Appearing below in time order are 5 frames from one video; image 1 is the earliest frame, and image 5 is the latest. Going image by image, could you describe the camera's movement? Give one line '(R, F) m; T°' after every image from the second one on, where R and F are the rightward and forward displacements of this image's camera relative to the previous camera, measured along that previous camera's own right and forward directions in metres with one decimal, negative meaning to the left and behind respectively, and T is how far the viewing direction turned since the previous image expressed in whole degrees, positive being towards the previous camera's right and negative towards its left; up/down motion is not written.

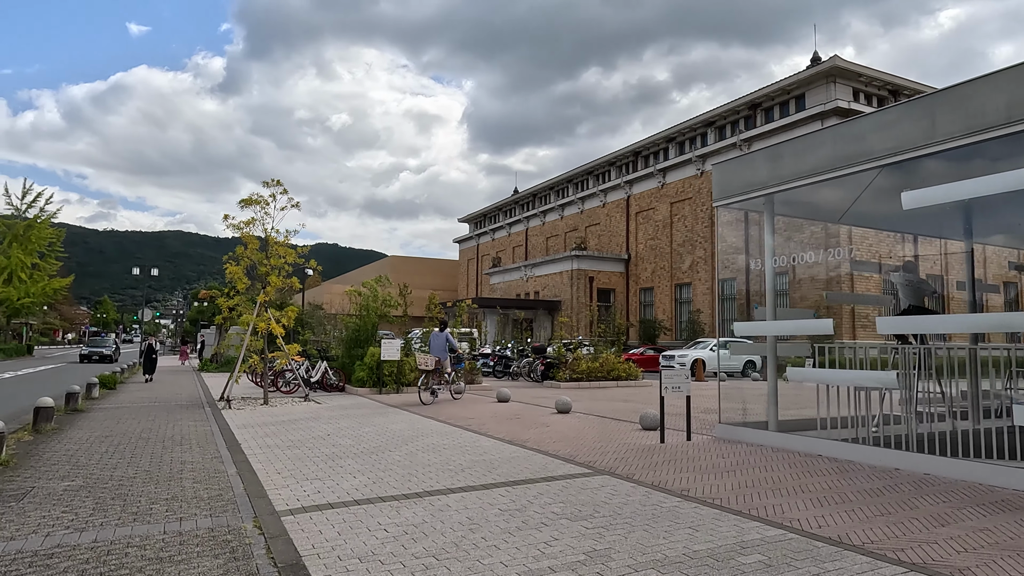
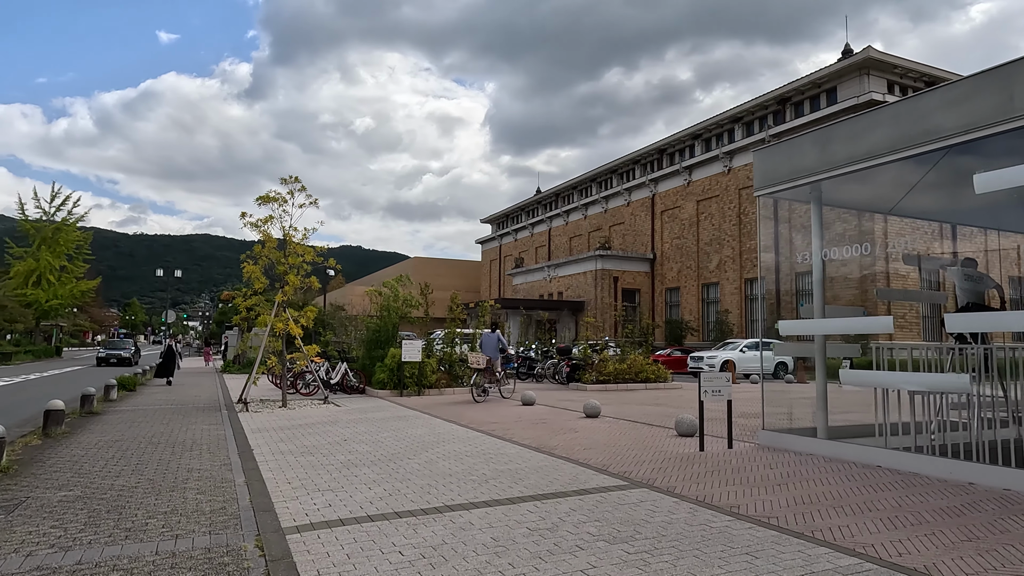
(-0.1, +0.6) m; -2°
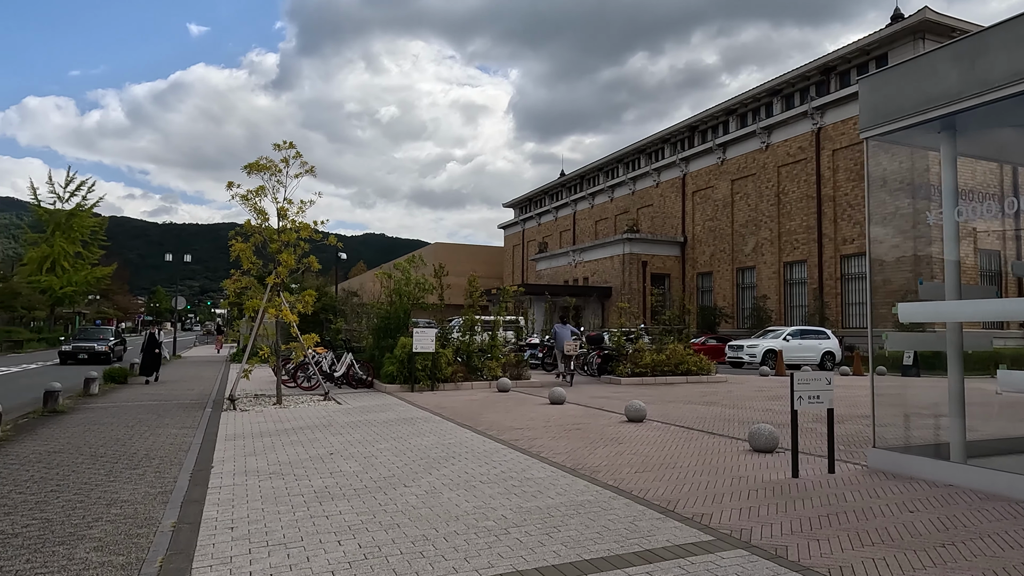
(-0.1, +2.2) m; -2°
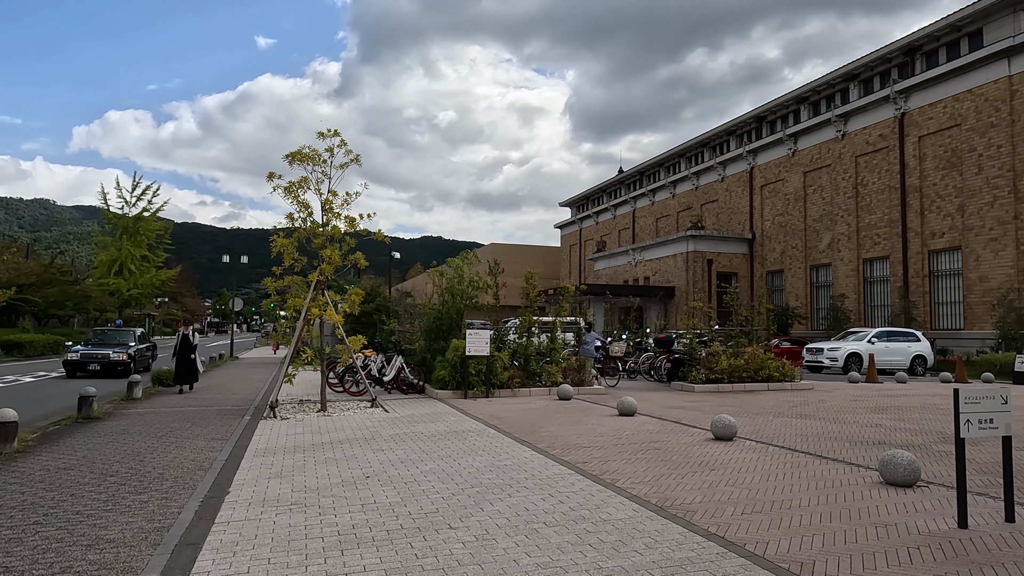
(-0.1, +1.4) m; -5°
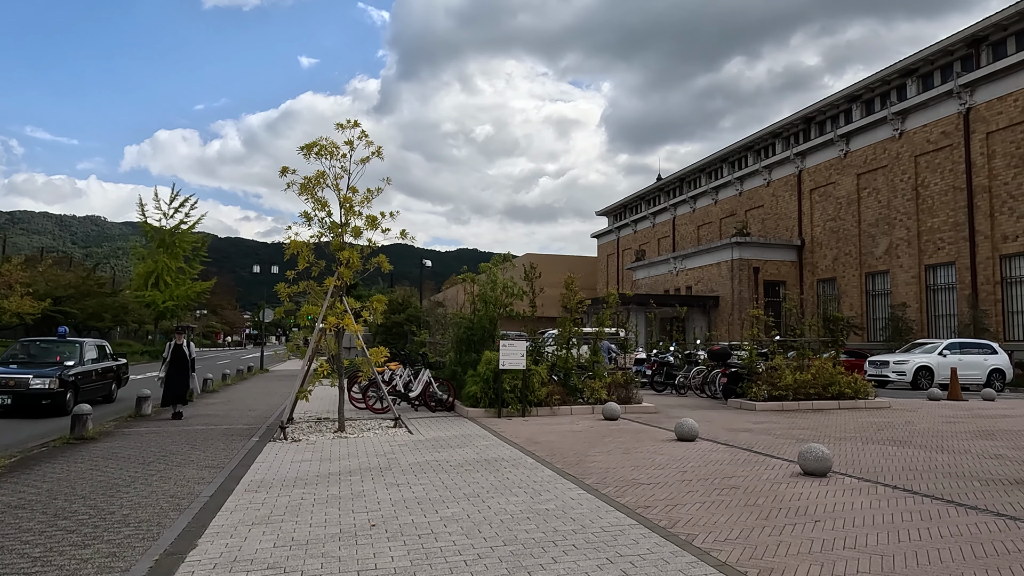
(-0.1, +1.5) m; -3°
